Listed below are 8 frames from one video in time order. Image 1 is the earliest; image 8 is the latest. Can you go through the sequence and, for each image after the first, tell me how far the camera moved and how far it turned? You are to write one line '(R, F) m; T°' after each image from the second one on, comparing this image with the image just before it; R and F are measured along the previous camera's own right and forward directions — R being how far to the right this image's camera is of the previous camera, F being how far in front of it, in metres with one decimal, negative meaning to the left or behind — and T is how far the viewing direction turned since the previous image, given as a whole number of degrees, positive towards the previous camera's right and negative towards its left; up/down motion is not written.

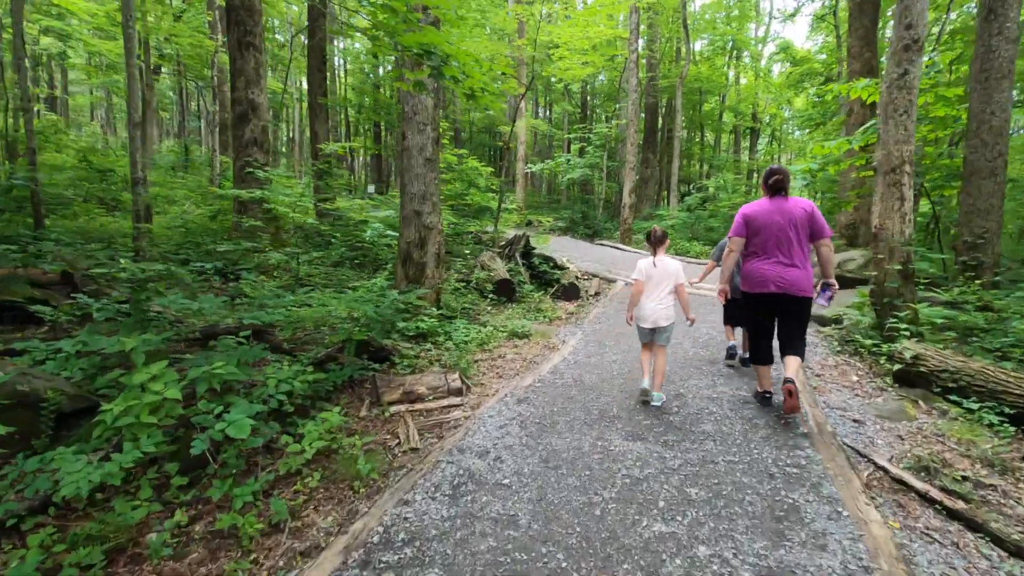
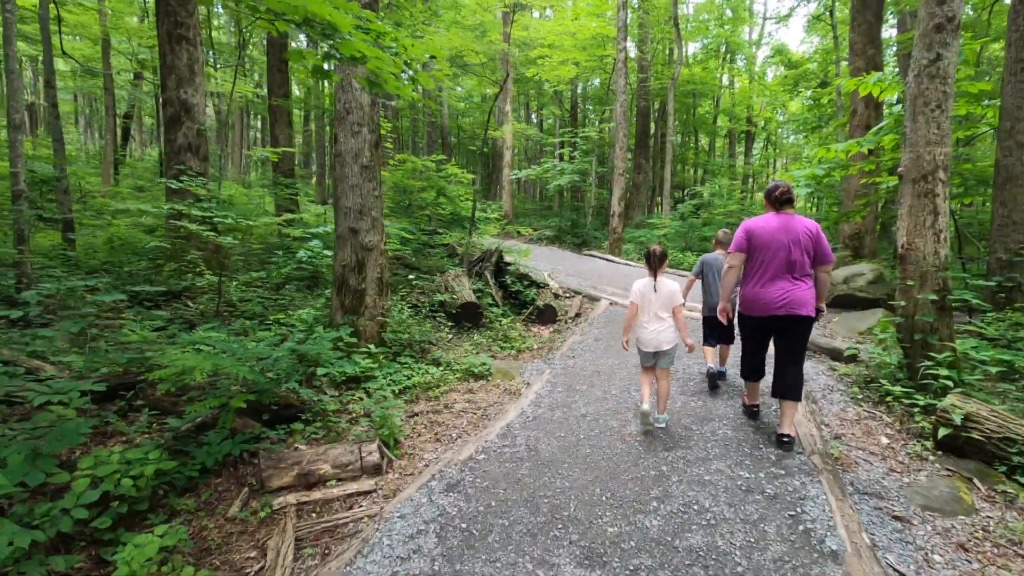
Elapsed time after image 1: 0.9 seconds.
(+0.4, +1.0) m; 0°
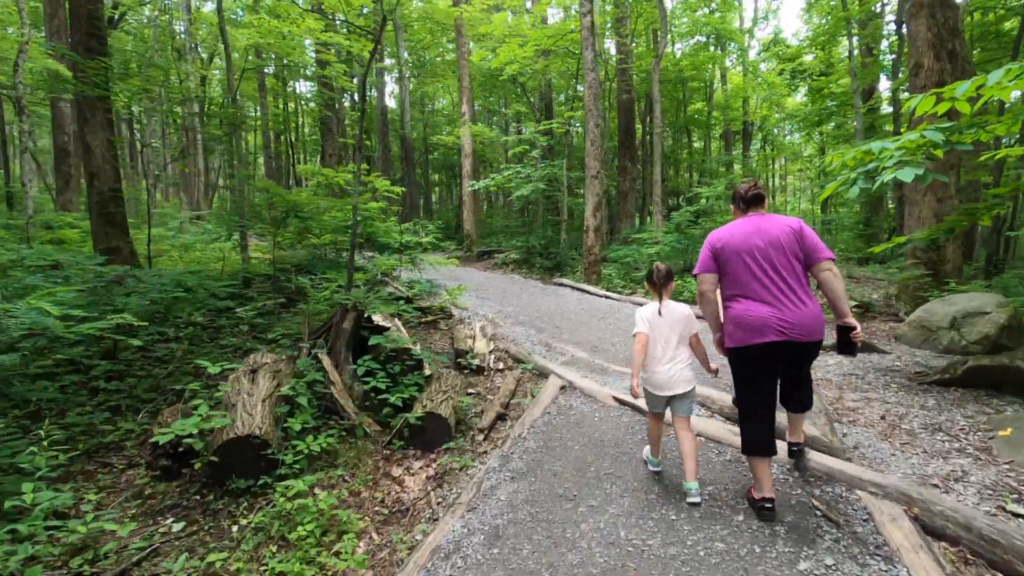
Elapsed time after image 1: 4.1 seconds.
(+1.2, +3.8) m; 0°
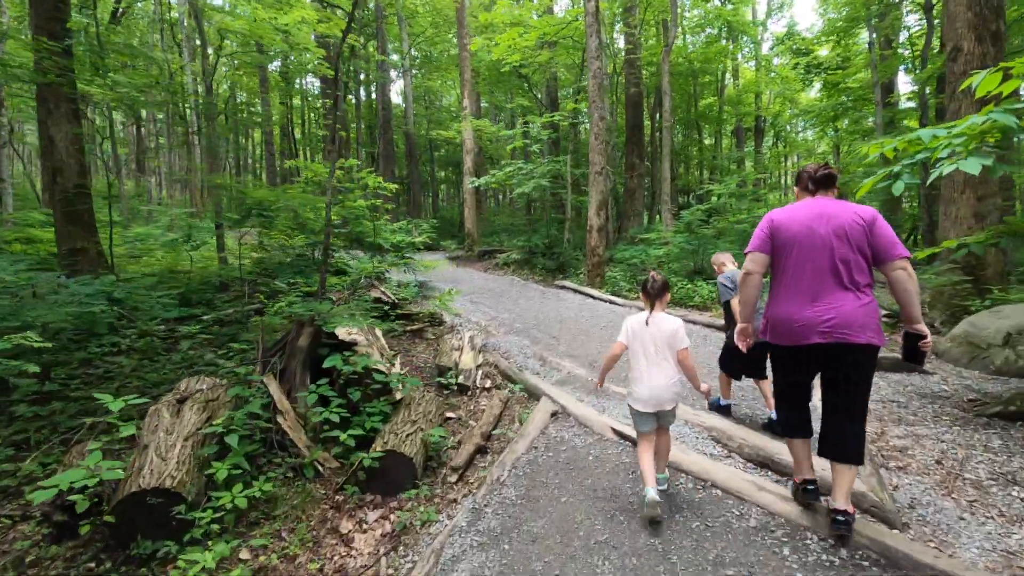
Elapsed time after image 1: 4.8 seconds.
(+0.2, +0.7) m; -1°
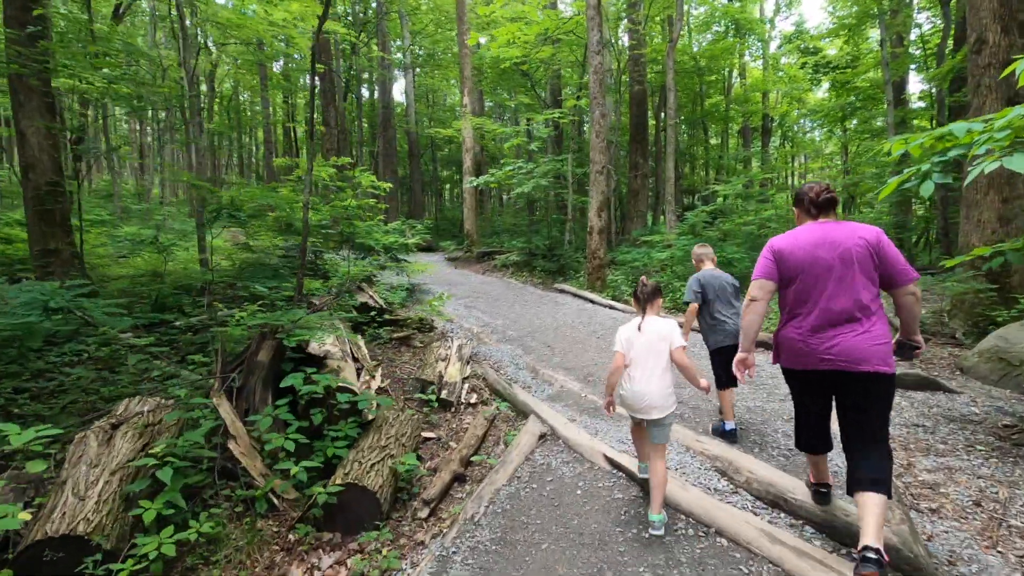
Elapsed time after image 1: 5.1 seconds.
(+0.2, +0.4) m; 0°
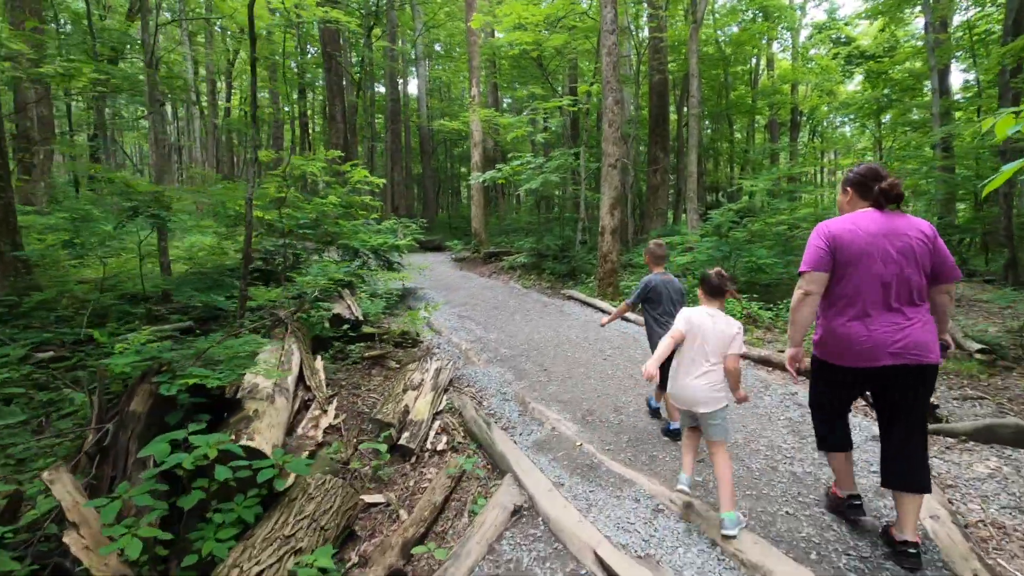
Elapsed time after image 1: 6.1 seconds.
(+0.3, +1.0) m; -2°
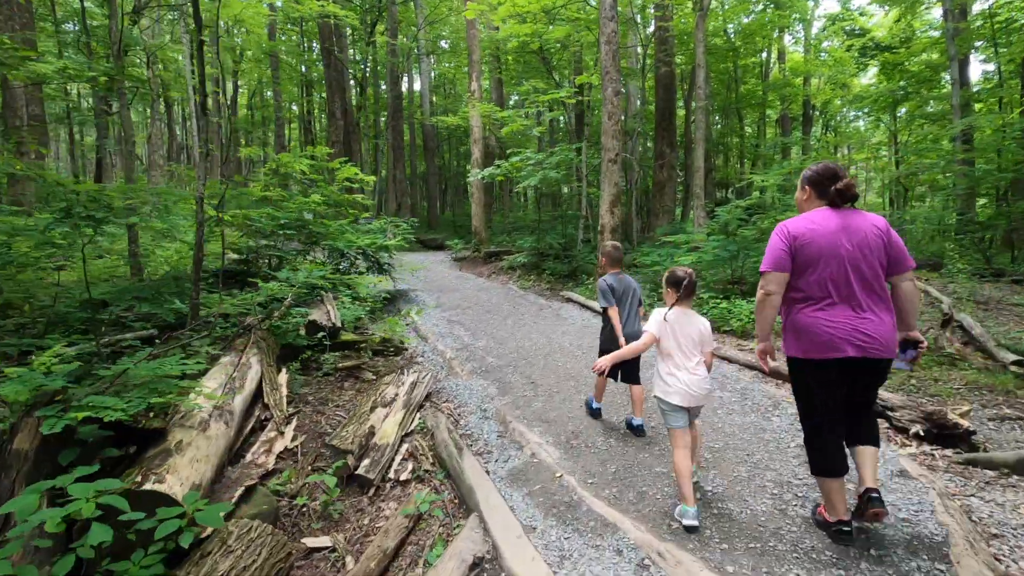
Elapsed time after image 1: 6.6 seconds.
(+0.3, +0.5) m; -1°
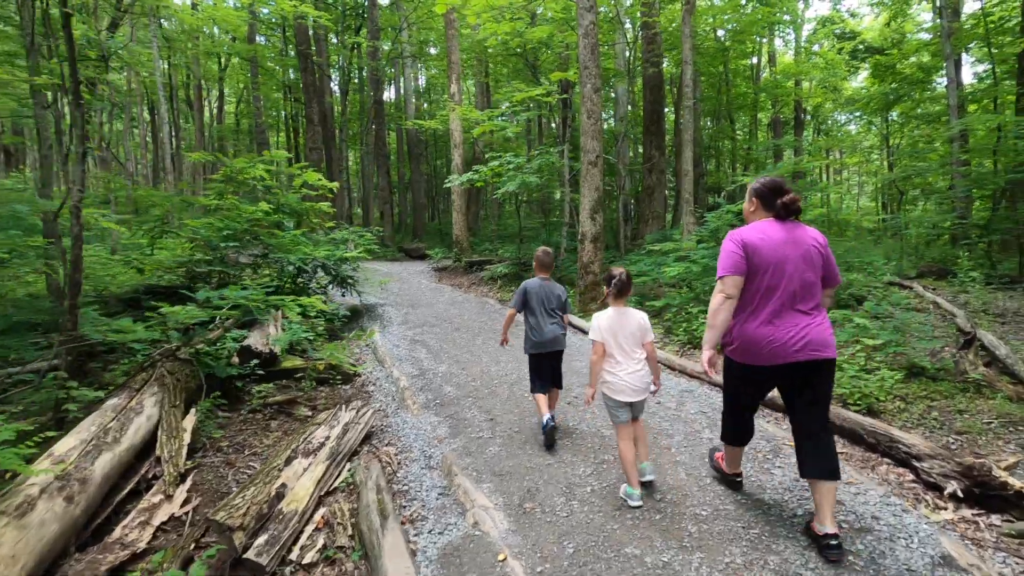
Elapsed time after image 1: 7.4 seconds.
(+0.3, +0.7) m; +1°
